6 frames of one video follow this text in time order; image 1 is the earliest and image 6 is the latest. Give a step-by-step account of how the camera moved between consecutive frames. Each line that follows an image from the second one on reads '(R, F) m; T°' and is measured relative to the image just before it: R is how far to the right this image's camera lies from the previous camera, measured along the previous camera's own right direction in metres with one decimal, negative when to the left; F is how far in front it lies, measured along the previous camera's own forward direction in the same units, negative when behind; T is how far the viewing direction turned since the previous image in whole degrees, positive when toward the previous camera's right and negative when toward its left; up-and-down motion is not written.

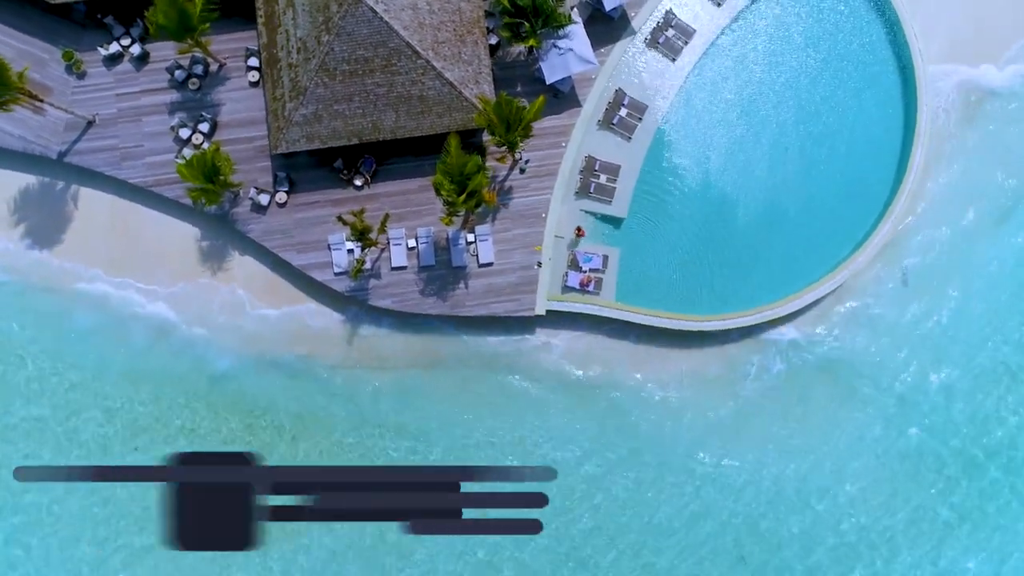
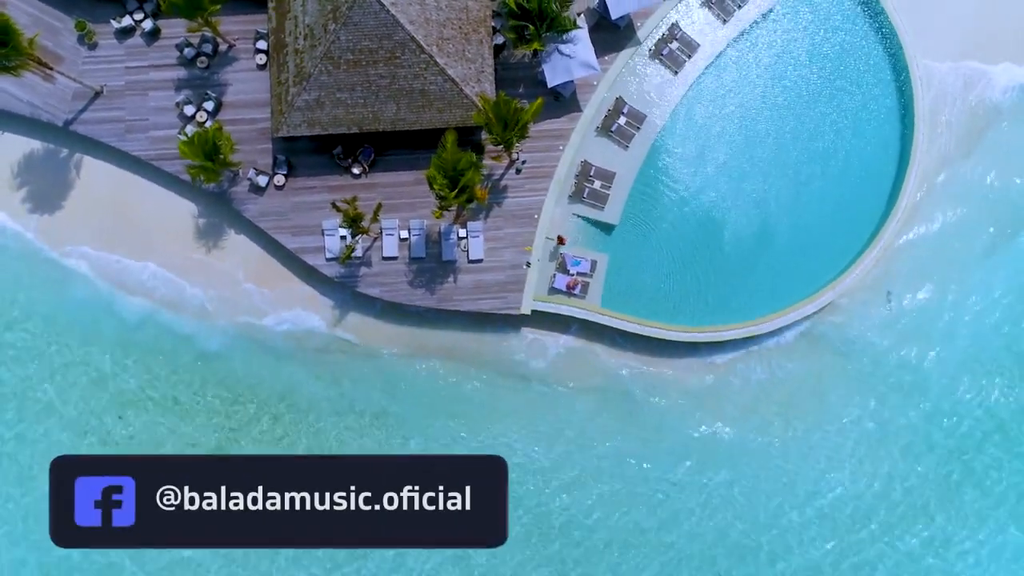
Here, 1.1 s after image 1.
(+0.4, -0.2) m; 0°
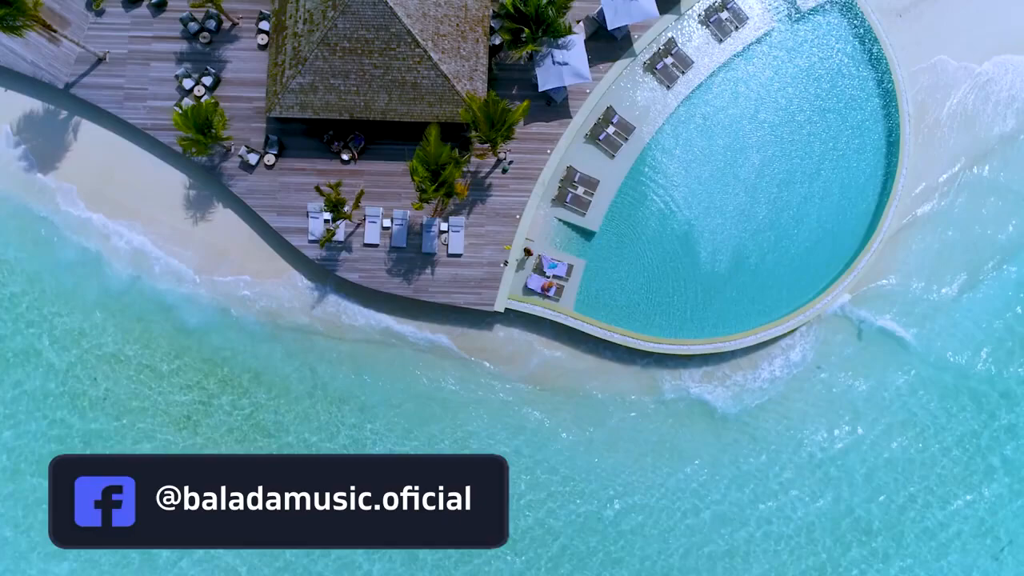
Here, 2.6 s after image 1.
(+0.7, -0.2) m; 0°
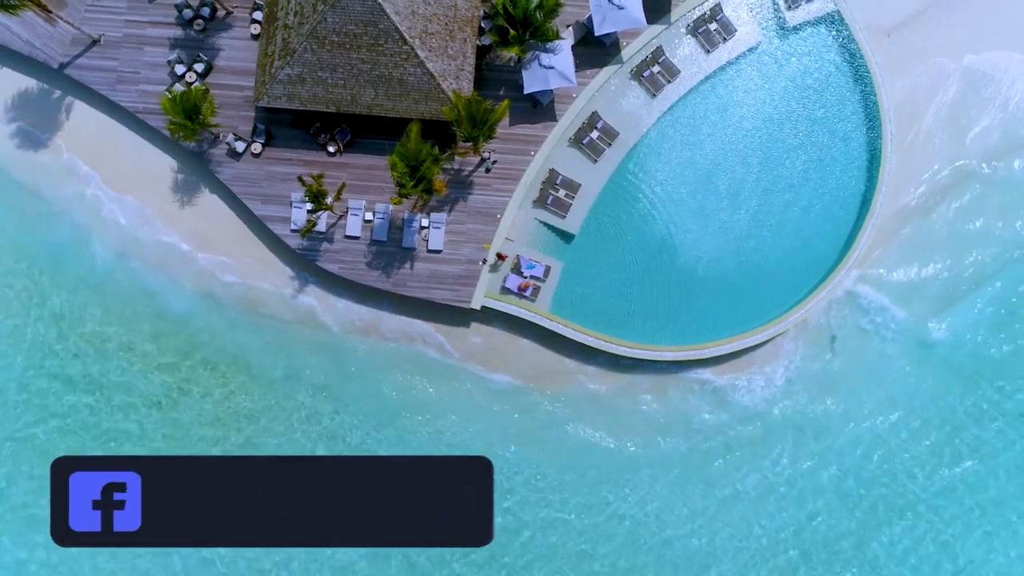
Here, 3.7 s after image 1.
(+0.6, -0.2) m; 0°
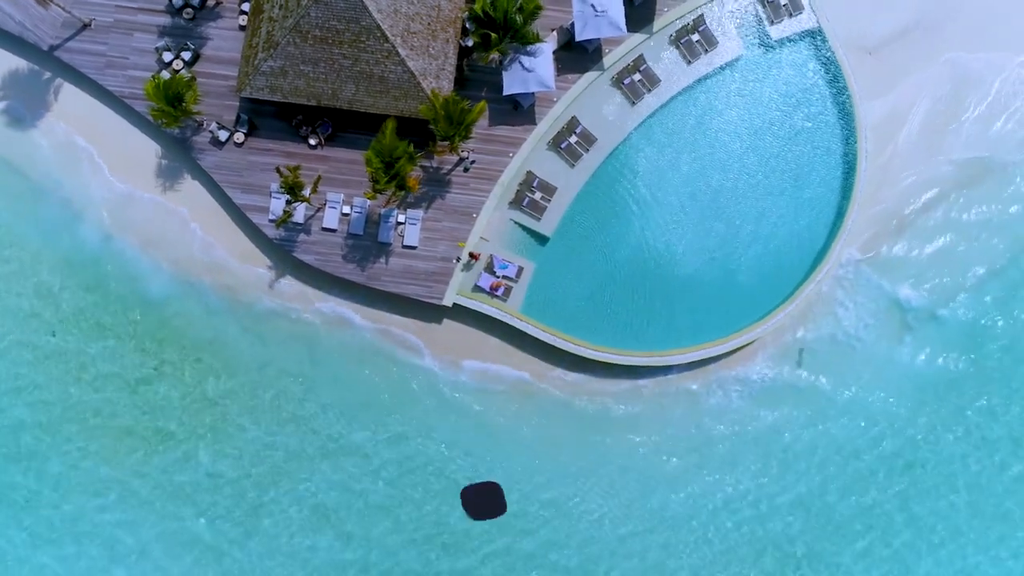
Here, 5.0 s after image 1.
(+0.7, -0.2) m; 0°
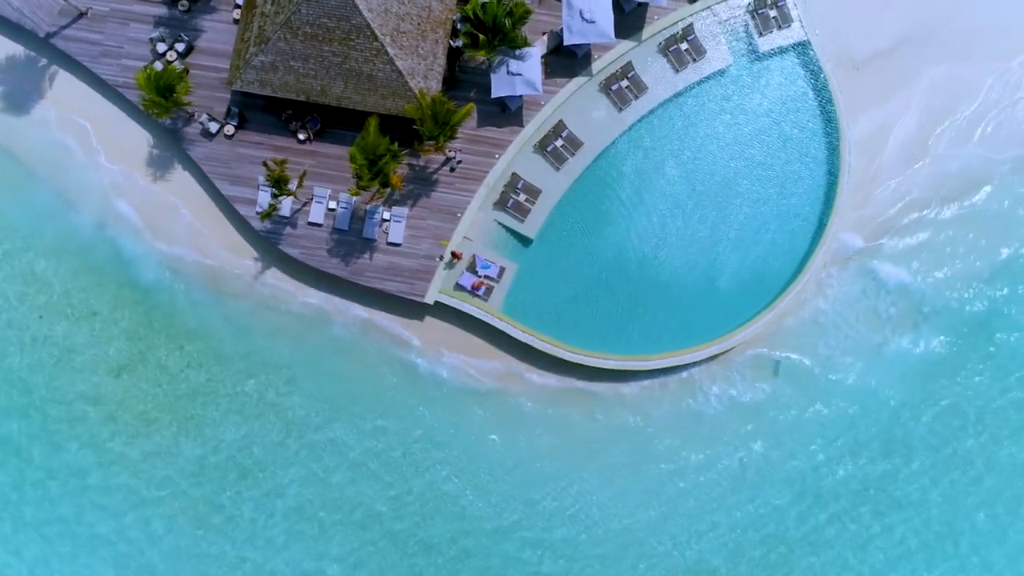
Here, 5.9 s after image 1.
(+0.5, -0.2) m; 0°
